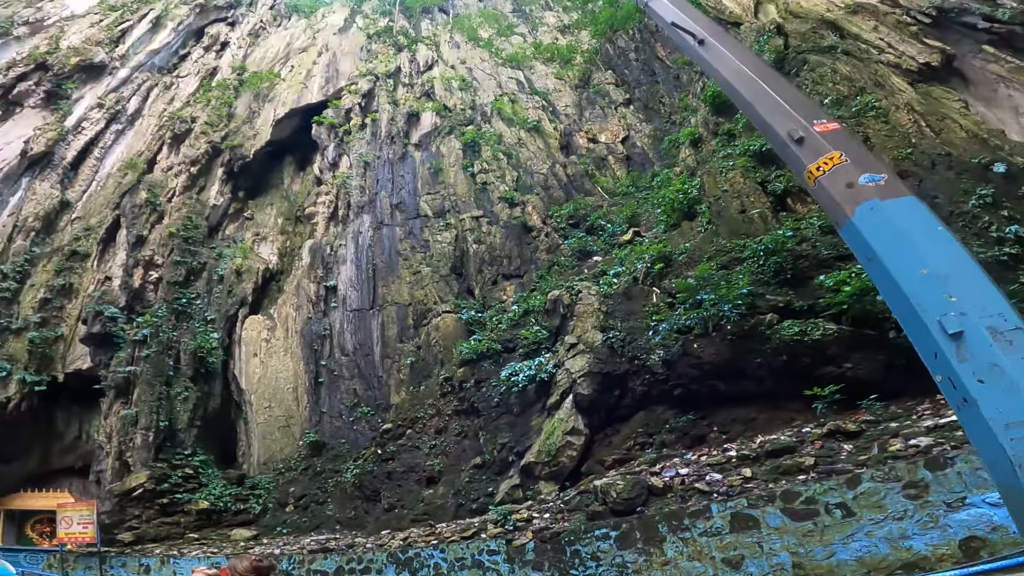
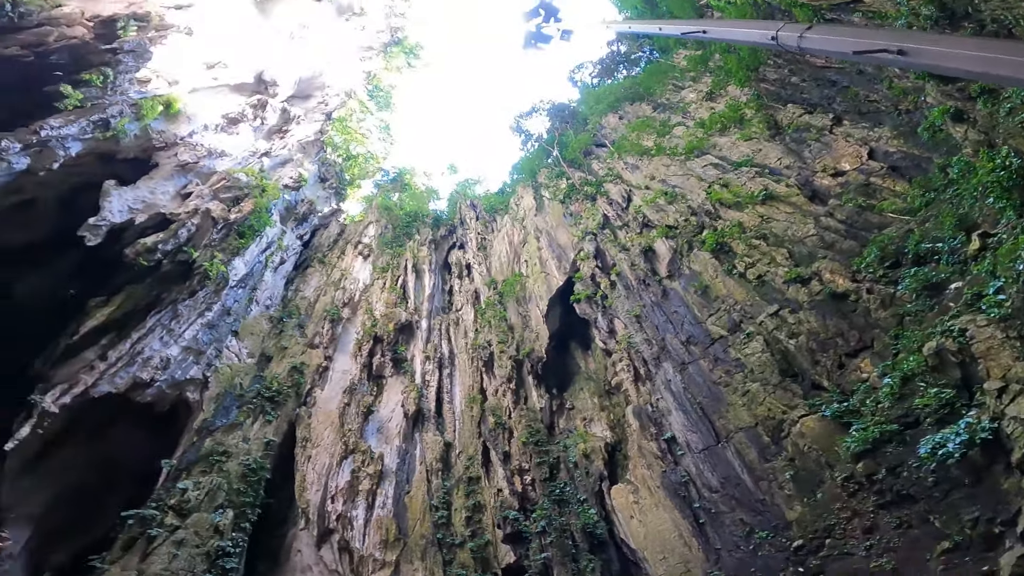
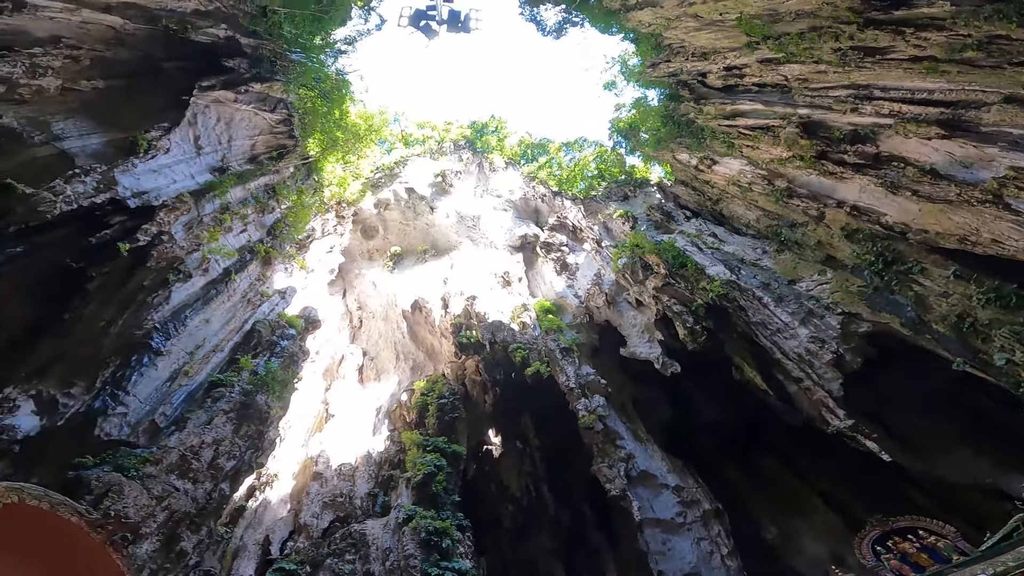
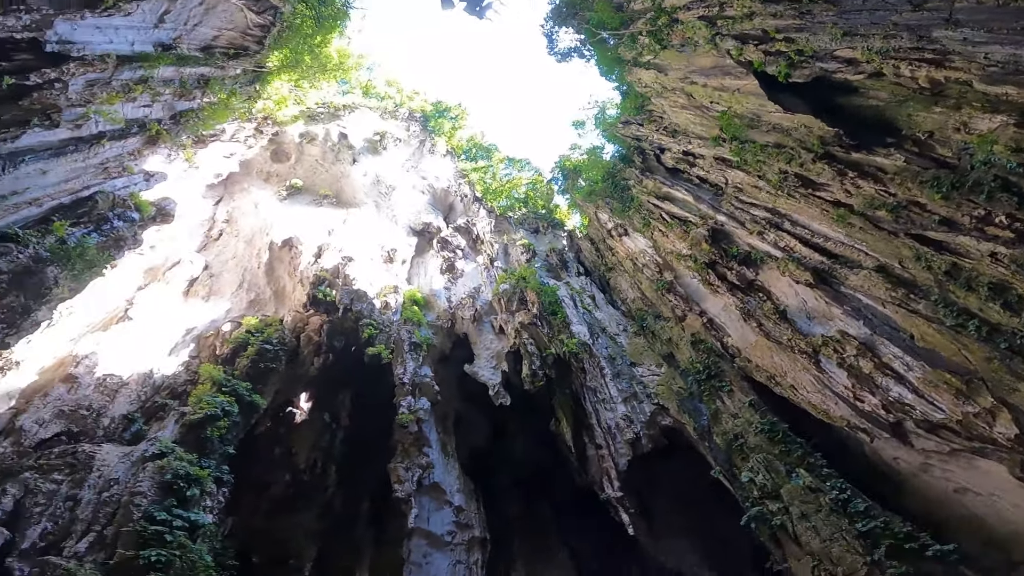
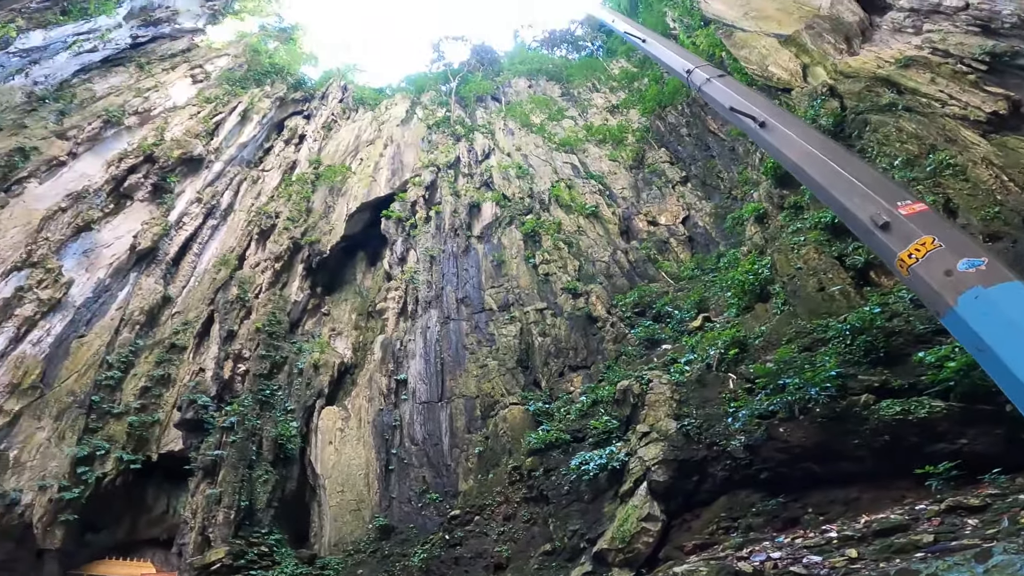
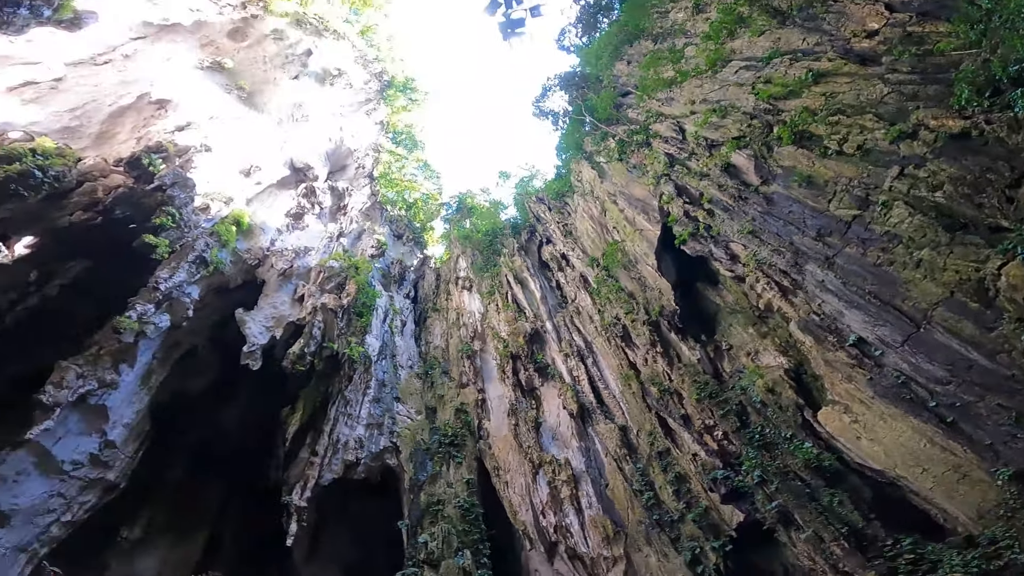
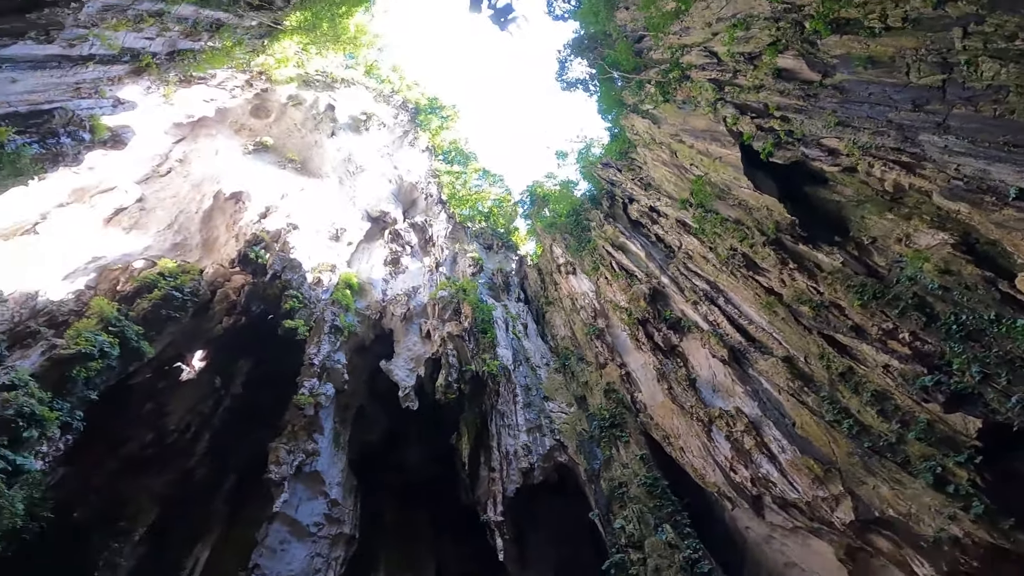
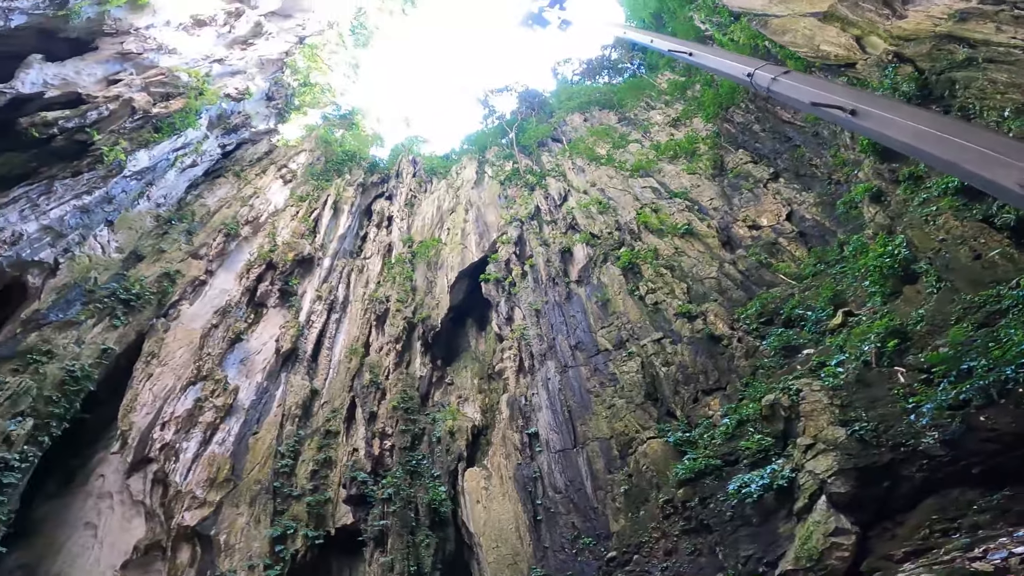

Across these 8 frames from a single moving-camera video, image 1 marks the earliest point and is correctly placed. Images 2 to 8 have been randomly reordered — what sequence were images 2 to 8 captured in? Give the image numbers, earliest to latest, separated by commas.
5, 8, 2, 6, 7, 4, 3
